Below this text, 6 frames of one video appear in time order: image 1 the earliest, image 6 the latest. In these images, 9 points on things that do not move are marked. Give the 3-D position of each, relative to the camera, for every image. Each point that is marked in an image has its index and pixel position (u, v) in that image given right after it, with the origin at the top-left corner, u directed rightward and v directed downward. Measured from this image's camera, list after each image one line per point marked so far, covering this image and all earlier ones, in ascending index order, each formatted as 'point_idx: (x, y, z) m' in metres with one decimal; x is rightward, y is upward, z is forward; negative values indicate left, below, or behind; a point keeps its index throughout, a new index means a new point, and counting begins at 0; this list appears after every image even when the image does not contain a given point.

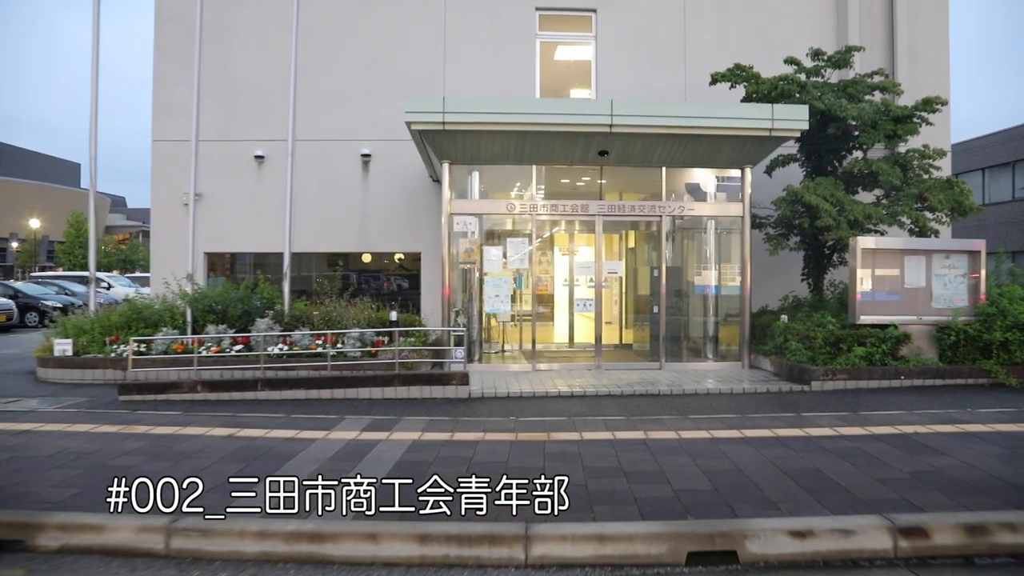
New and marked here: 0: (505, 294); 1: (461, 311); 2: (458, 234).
0: (-0.2, -0.2, +11.4) m
1: (-1.0, -0.5, +11.5) m
2: (-1.1, +1.1, +11.3) m
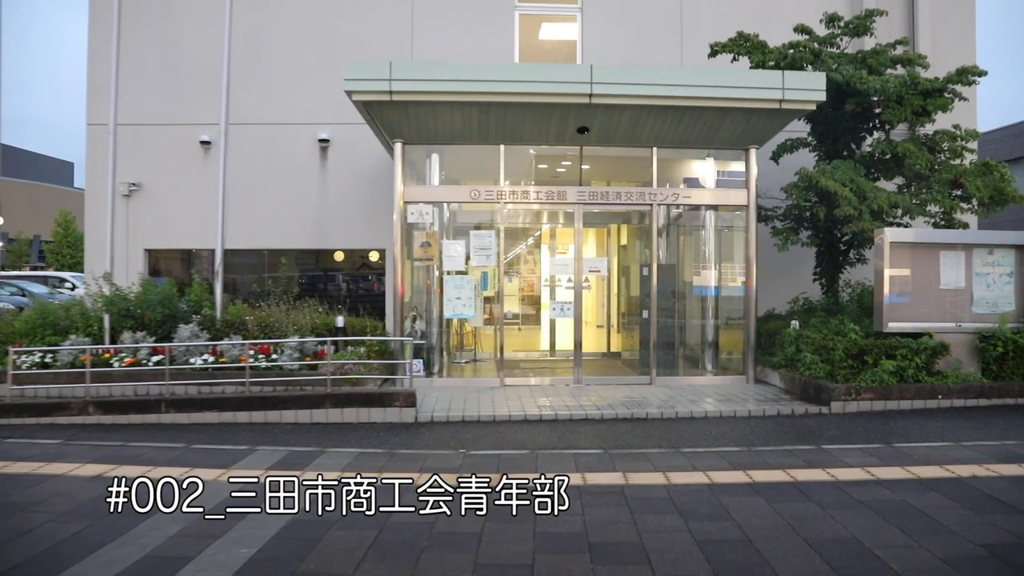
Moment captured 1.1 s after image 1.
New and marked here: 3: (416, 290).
0: (-0.8, -0.2, +9.7) m
1: (-1.6, -0.5, +9.9) m
2: (-1.7, +1.1, +9.7) m
3: (-1.7, 0.0, +9.8) m
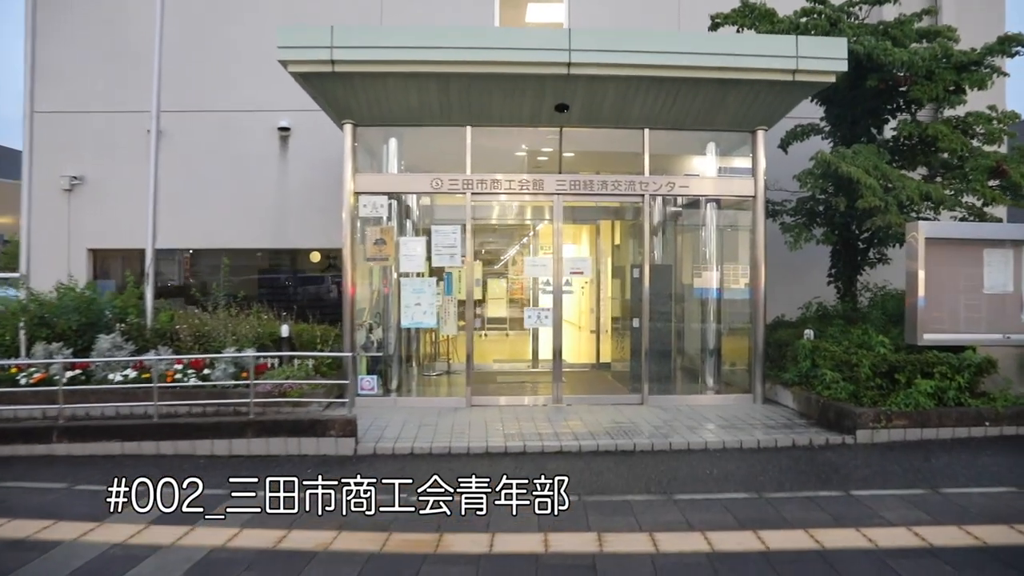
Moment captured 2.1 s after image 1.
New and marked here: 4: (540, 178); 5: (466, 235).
0: (-1.3, -0.2, +8.4) m
1: (-2.1, -0.6, +8.5) m
2: (-2.2, +1.0, +8.4) m
3: (-2.1, -0.1, +8.5) m
4: (+0.4, +1.7, +8.4) m
5: (-0.7, +0.8, +8.3) m
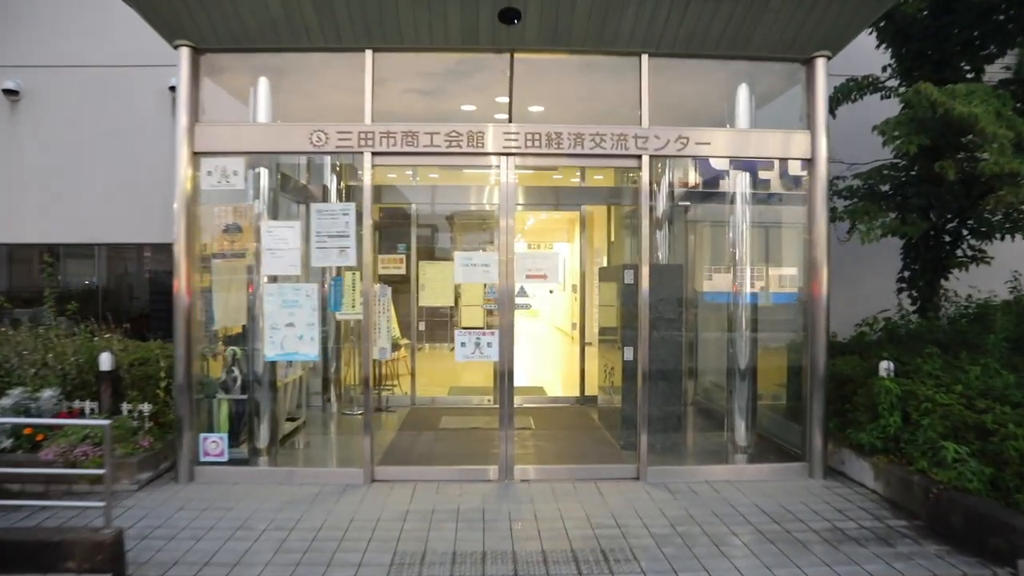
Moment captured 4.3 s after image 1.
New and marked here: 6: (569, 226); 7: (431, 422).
0: (-2.0, -0.4, +5.5) m
1: (-2.8, -0.7, +5.7) m
2: (-2.9, +0.9, +5.5) m
3: (-2.9, -0.2, +5.6) m
4: (-0.3, +1.5, +5.5) m
5: (-1.5, +0.7, +5.5) m
6: (+0.8, +0.9, +7.6) m
7: (-1.1, -1.9, +7.7) m
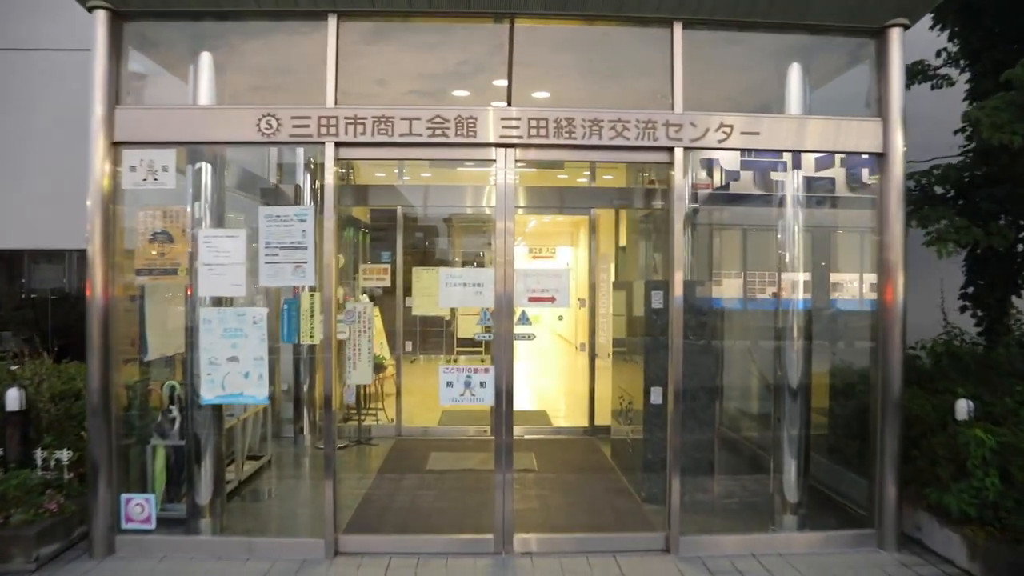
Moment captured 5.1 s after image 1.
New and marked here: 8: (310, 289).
0: (-2.0, -0.6, +4.4) m
1: (-2.8, -0.9, +4.6) m
2: (-2.9, +0.7, +4.4) m
3: (-2.9, -0.4, +4.5) m
4: (-0.3, +1.4, +4.4) m
5: (-1.5, +0.5, +4.4) m
6: (+0.8, +0.7, +6.5) m
7: (-1.1, -2.1, +6.7) m
8: (-1.6, 0.0, +4.4) m
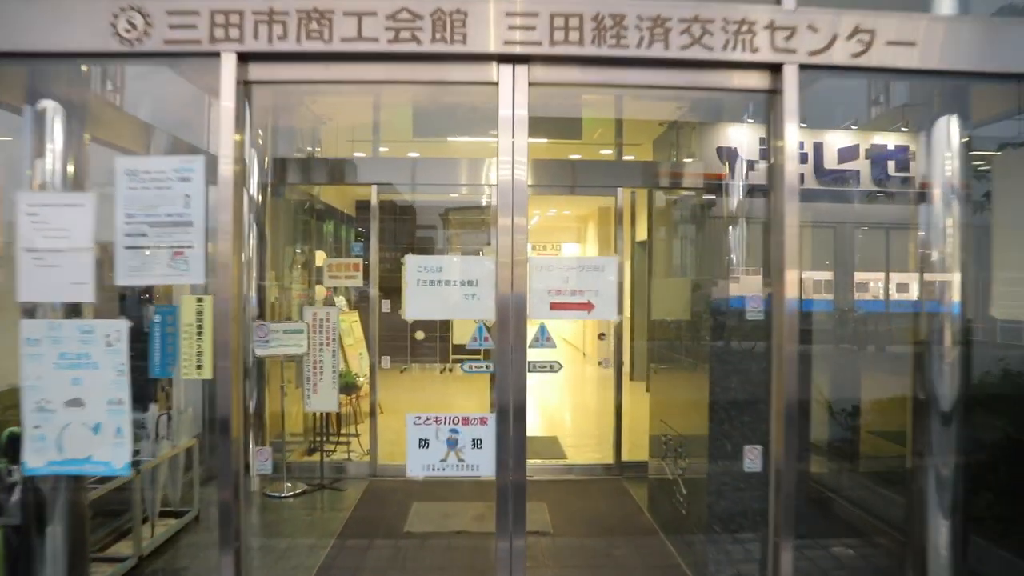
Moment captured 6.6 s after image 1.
0: (-2.0, -0.6, +2.9) m
1: (-2.8, -0.9, +3.0) m
2: (-2.8, +0.7, +2.8) m
3: (-2.8, -0.4, +2.9) m
4: (-0.3, +1.4, +2.8) m
5: (-1.4, +0.5, +2.8) m
6: (+0.8, +0.7, +4.9) m
7: (-1.1, -2.1, +5.1) m
8: (-1.5, 0.0, +2.8) m
